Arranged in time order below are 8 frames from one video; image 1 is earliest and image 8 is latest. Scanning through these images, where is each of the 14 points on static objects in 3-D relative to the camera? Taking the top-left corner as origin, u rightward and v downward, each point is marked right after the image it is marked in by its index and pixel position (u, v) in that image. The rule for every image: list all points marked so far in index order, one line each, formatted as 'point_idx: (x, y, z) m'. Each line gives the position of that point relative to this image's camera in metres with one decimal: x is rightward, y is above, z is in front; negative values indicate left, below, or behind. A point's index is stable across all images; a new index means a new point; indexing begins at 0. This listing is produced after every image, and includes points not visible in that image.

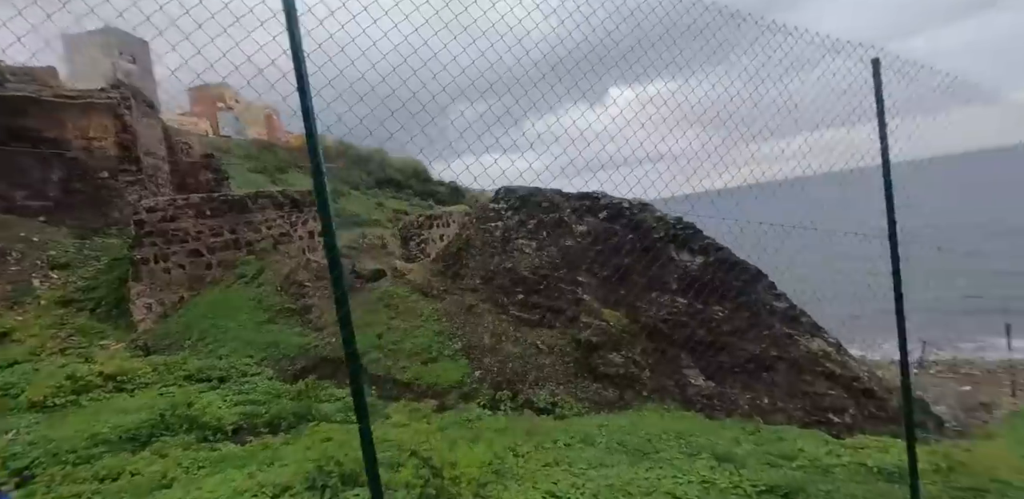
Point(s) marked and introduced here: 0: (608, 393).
0: (+0.8, -1.3, +5.4) m
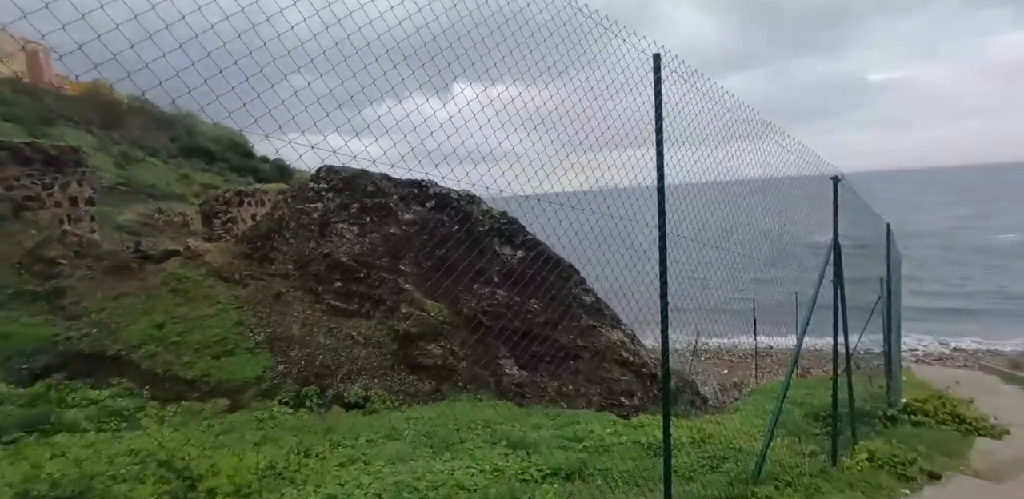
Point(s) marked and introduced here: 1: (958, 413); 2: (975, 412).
0: (-0.8, -1.2, +5.4) m
1: (+4.6, -1.6, +6.3) m
2: (+5.0, -1.7, +6.6) m
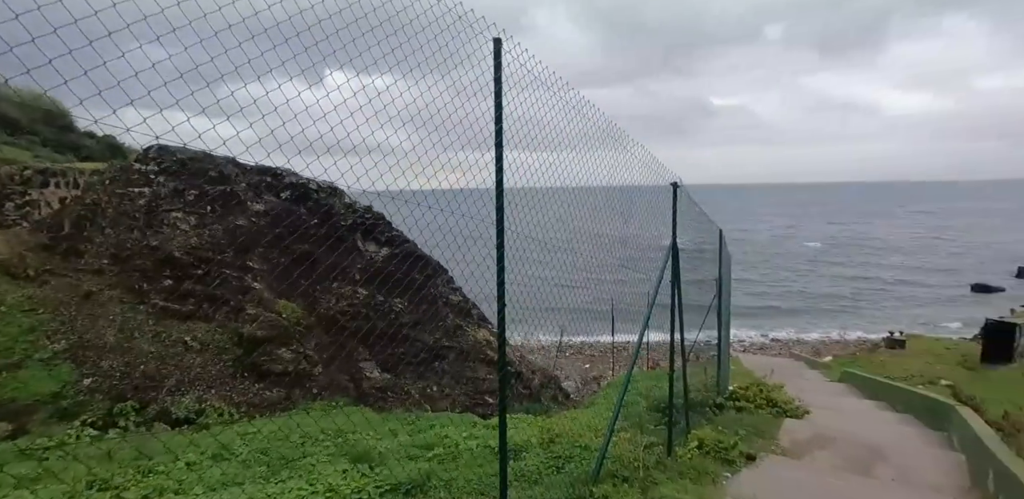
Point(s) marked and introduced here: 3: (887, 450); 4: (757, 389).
0: (-2.0, -1.1, +5.0) m
1: (+3.0, -1.7, +7.1) m
2: (+3.4, -1.7, +7.5) m
3: (+3.5, -1.8, +5.8) m
4: (+2.9, -1.6, +7.3) m
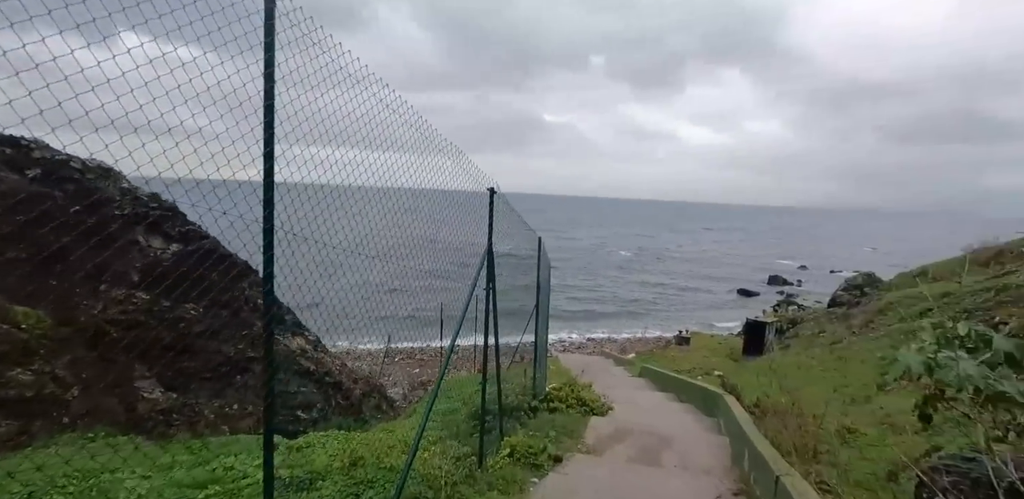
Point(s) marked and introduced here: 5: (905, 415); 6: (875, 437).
0: (-3.4, -1.1, +4.2) m
1: (+0.9, -1.8, +7.6) m
2: (+1.1, -1.9, +8.0) m
3: (+1.6, -2.0, +6.4) m
4: (+0.7, -1.8, +7.7) m
5: (+4.1, -1.7, +6.6) m
6: (+3.5, -1.8, +6.1) m
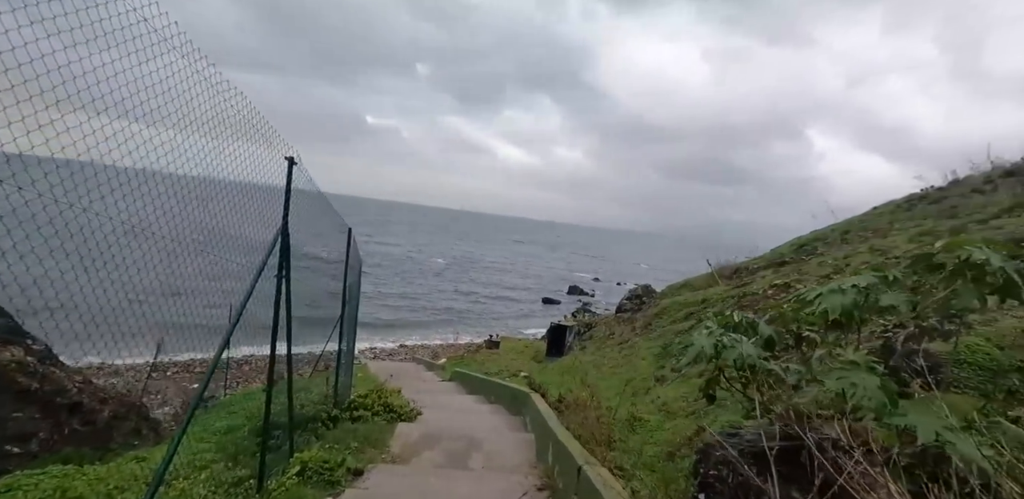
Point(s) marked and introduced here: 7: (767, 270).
0: (-4.5, -1.0, +2.6) m
1: (-1.4, -1.8, +7.1) m
2: (-1.4, -1.8, +7.6) m
3: (-0.3, -1.9, +6.2) m
4: (-1.6, -1.7, +7.2) m
5: (+2.0, -1.7, +7.1) m
6: (+1.6, -1.8, +6.5) m
7: (+5.9, -0.5, +14.2) m
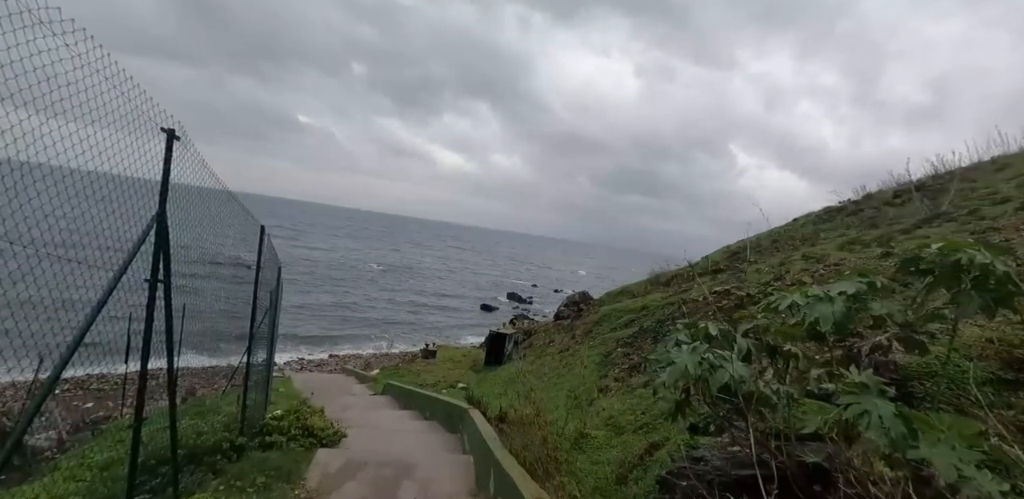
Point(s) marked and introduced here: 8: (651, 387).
0: (-4.7, -1.0, +1.6) m
1: (-2.1, -1.8, +6.4) m
2: (-2.1, -1.9, +6.8) m
3: (-0.9, -2.0, +5.6) m
4: (-2.3, -1.8, +6.4) m
5: (+1.3, -1.8, +6.7) m
6: (+0.9, -1.8, +6.0) m
7: (+4.5, -0.6, +14.2) m
8: (+1.7, -1.7, +7.5) m
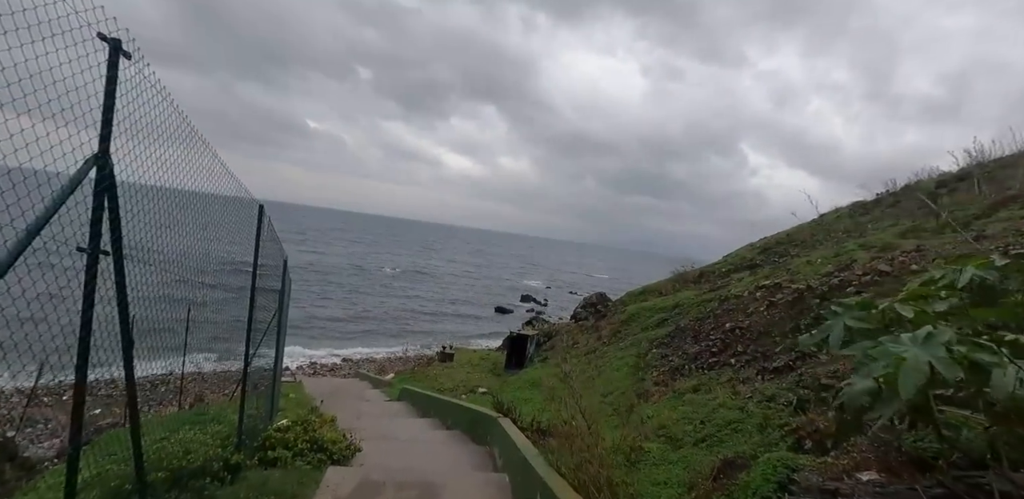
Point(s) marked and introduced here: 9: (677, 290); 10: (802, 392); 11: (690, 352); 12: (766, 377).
0: (-4.4, -0.8, +0.8) m
1: (-1.8, -1.7, +5.6) m
2: (-1.7, -1.8, +6.0) m
3: (-0.6, -1.8, +4.7) m
4: (-2.0, -1.6, +5.6) m
5: (+1.6, -1.6, +5.9) m
6: (+1.3, -1.7, +5.1) m
7: (+5.0, -0.5, +13.3) m
8: (+2.1, -1.6, +6.7) m
9: (+4.3, -1.0, +15.8) m
10: (+2.5, -1.2, +5.2) m
11: (+2.5, -1.4, +8.7) m
12: (+2.6, -1.3, +6.2) m
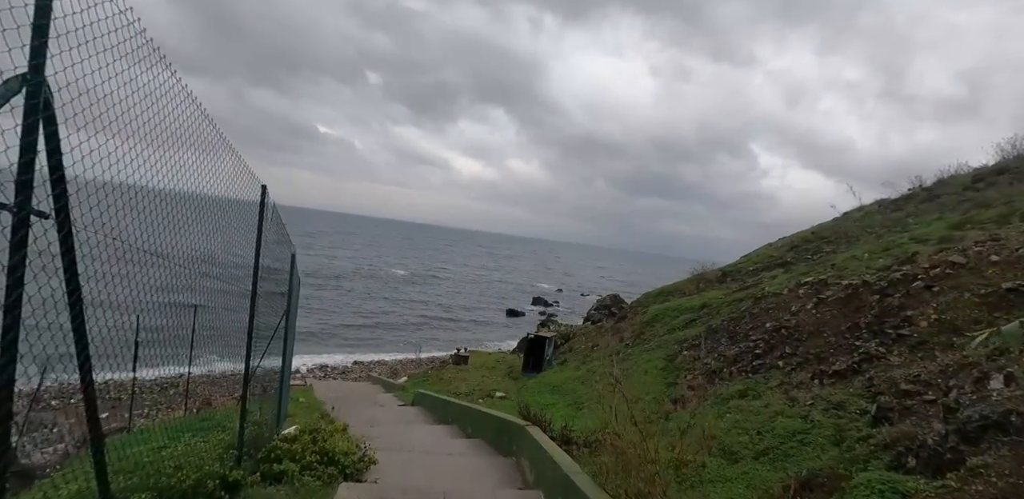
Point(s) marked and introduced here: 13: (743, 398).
0: (-4.2, -0.7, +0.3) m
1: (-1.5, -1.6, +5.0) m
2: (-1.5, -1.7, +5.5) m
3: (-0.3, -1.7, +4.2) m
4: (-1.7, -1.6, +5.1) m
5: (+1.9, -1.5, +5.2) m
6: (+1.5, -1.6, +4.5) m
7: (+5.4, -0.4, +12.6) m
8: (+2.3, -1.5, +6.0) m
9: (+4.7, -1.0, +15.2) m
10: (+2.7, -1.1, +4.6) m
11: (+2.8, -1.4, +8.1) m
12: (+2.8, -1.2, +5.6) m
13: (+2.3, -1.5, +6.2) m
